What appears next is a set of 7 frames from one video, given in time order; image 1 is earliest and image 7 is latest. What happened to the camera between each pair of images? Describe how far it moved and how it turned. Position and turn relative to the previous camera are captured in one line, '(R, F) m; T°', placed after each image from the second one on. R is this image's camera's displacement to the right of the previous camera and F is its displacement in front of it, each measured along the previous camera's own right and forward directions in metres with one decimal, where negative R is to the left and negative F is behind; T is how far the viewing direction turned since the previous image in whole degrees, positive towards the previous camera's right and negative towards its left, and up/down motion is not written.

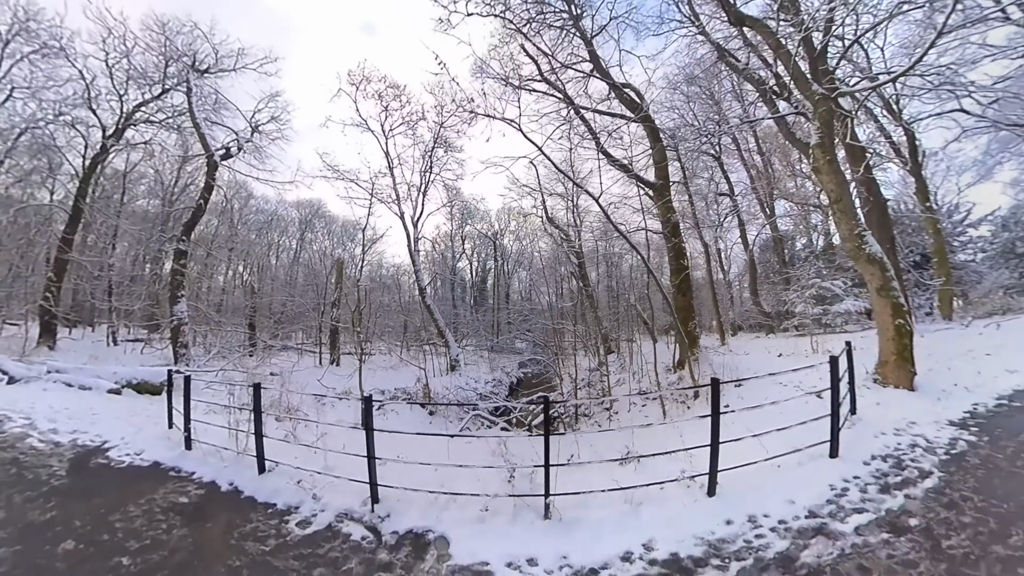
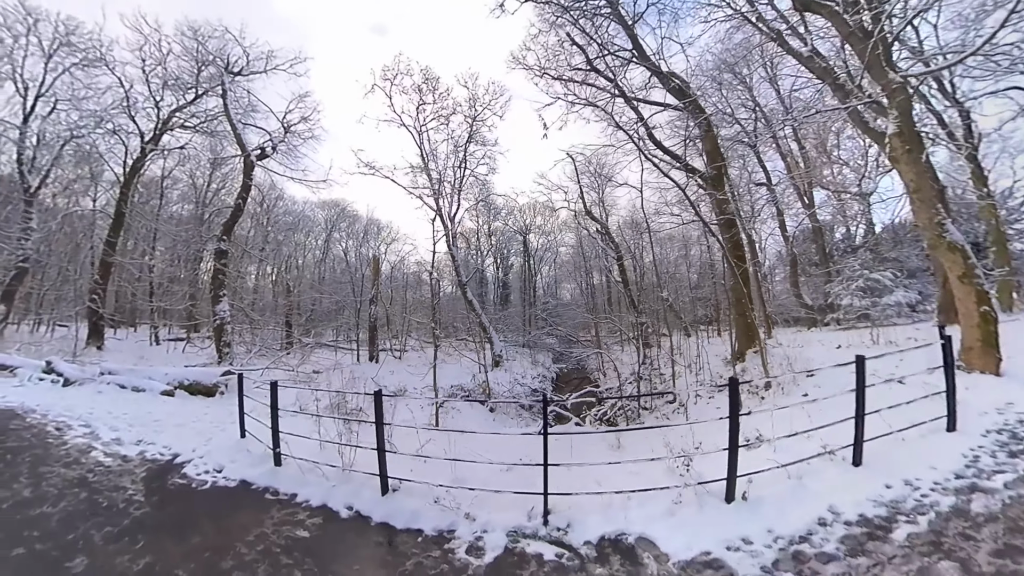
(-0.5, +0.3) m; -3°
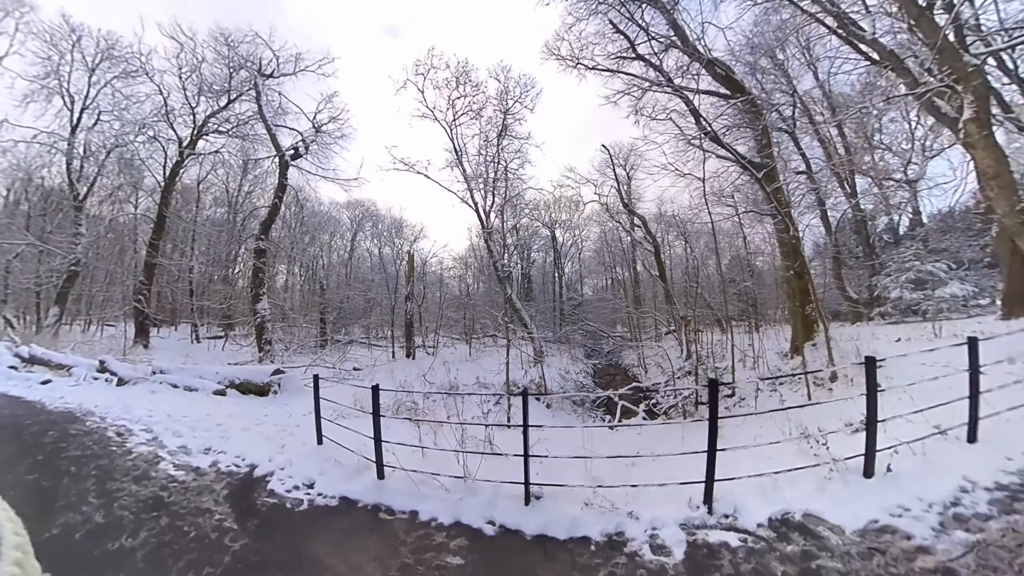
(-0.4, +0.3) m; -3°
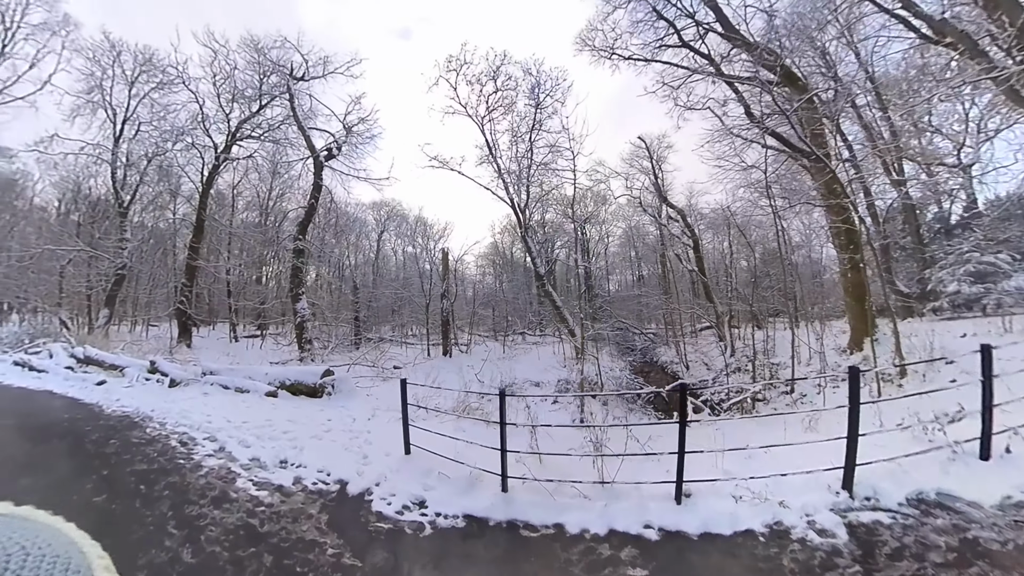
(-0.4, +0.3) m; -3°
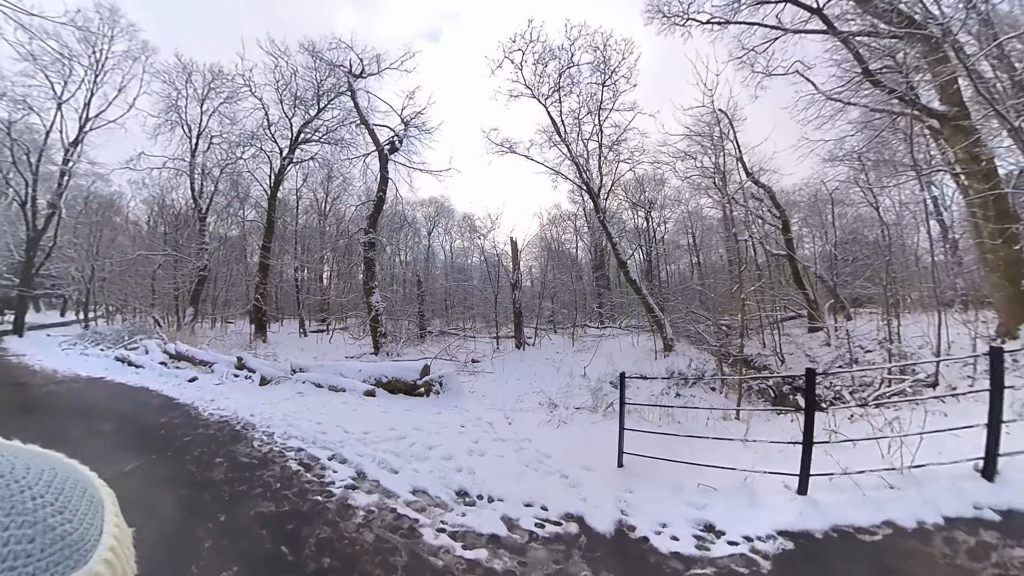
(-0.7, +0.6) m; -6°
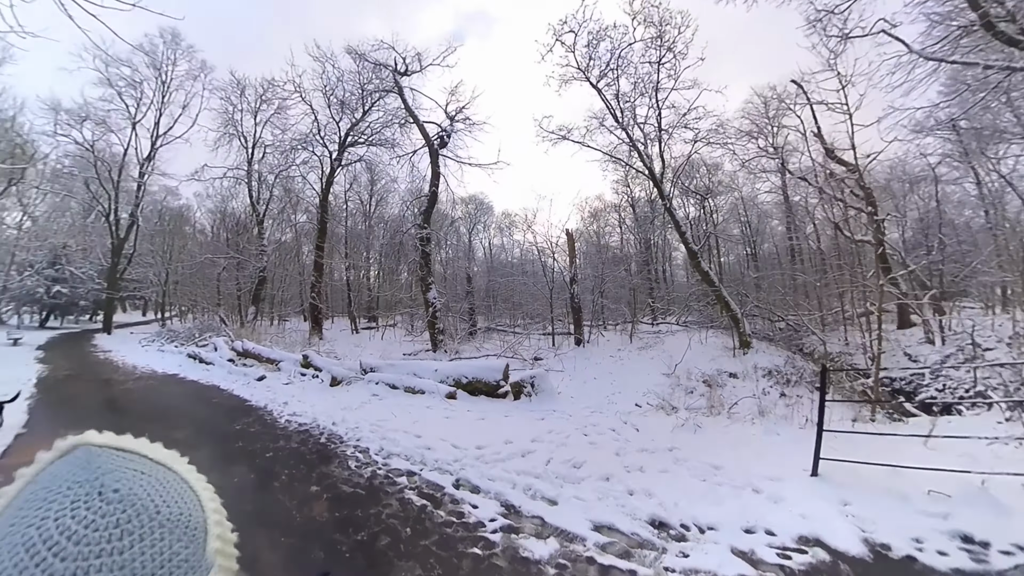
(-0.4, +0.4) m; -5°
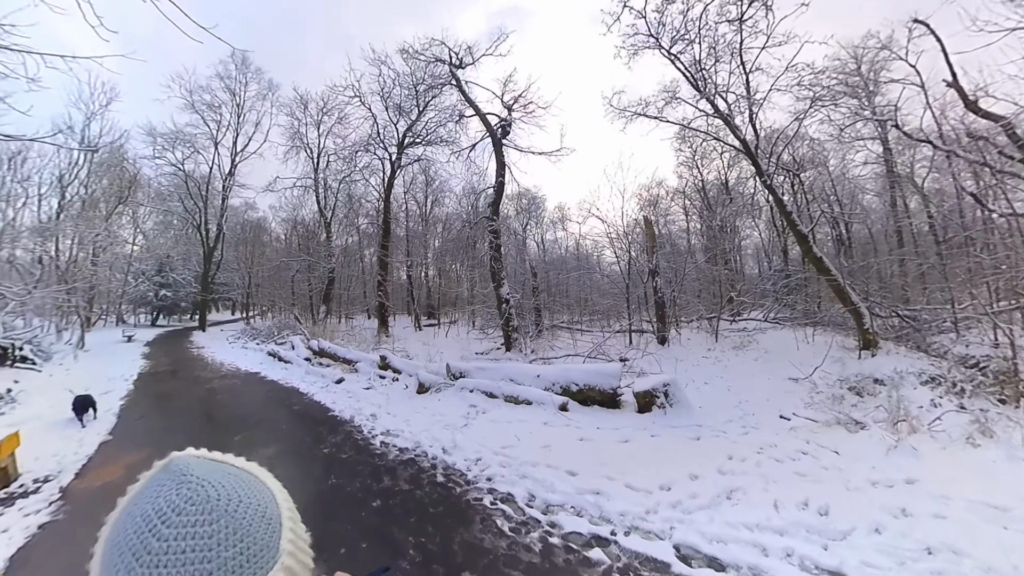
(-0.5, +0.6) m; -7°
